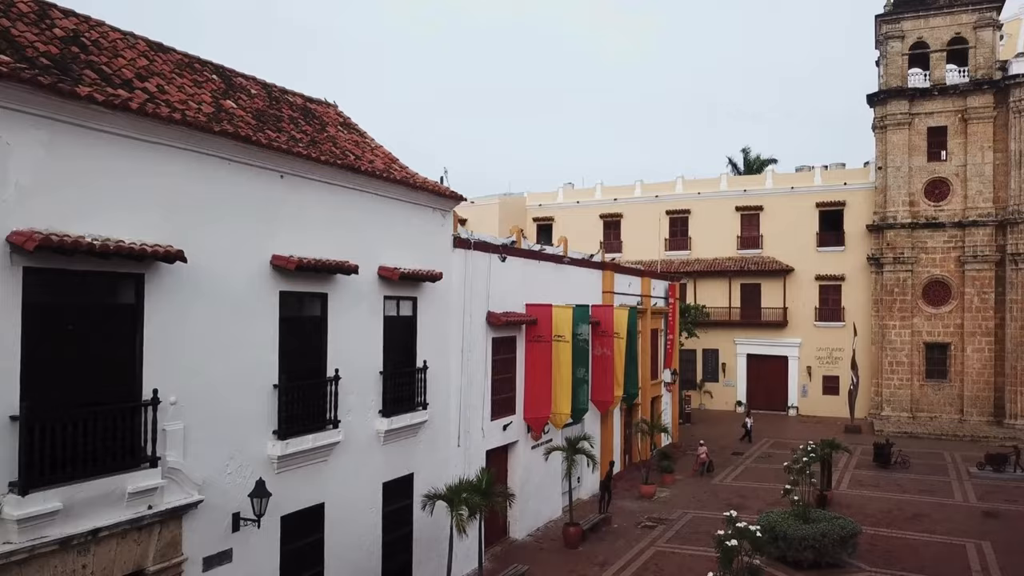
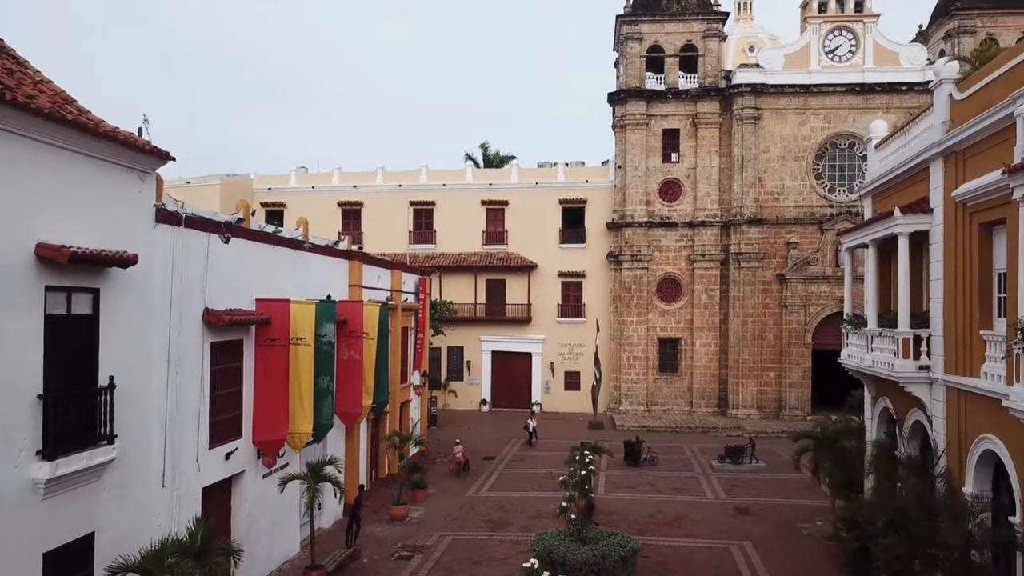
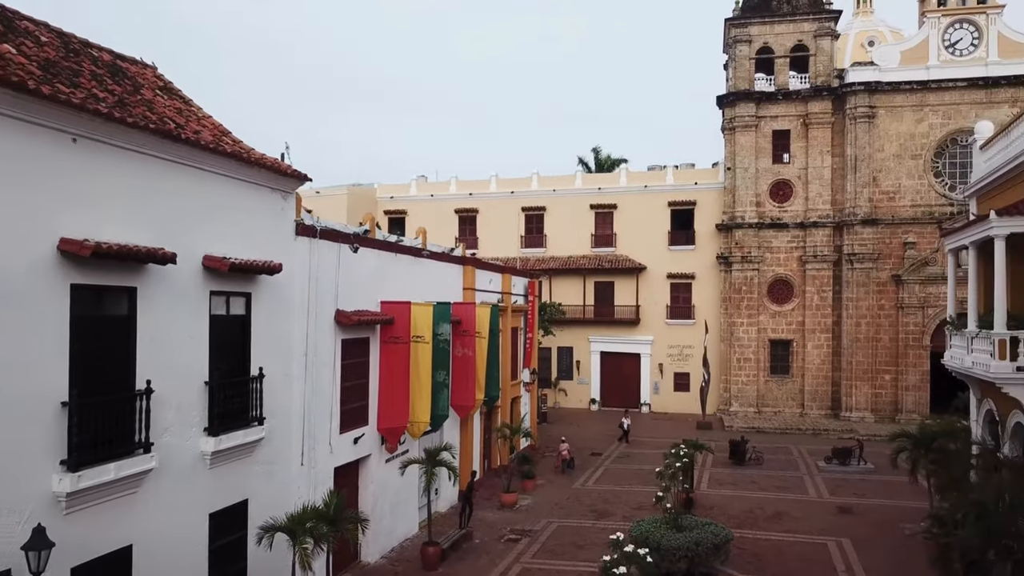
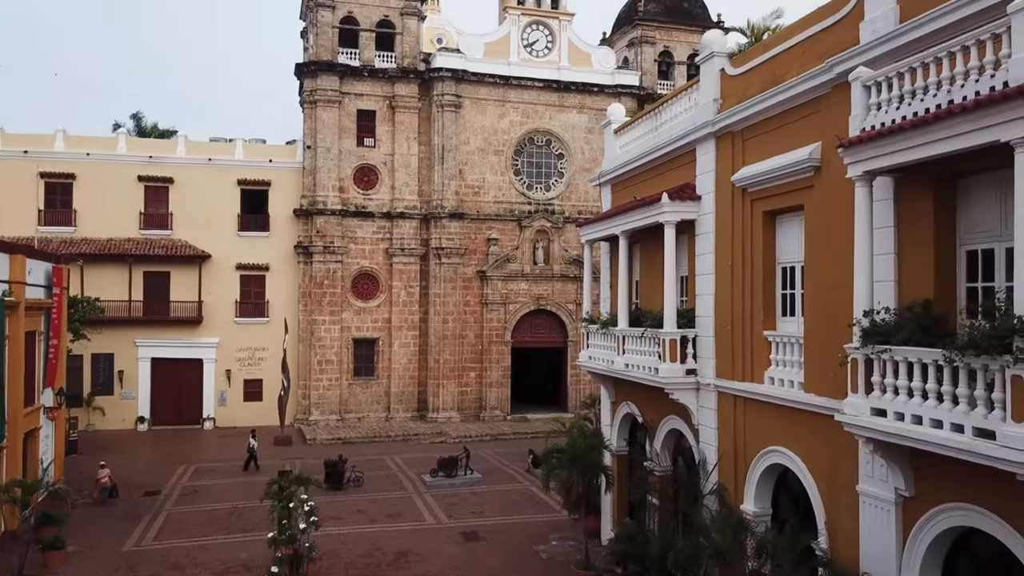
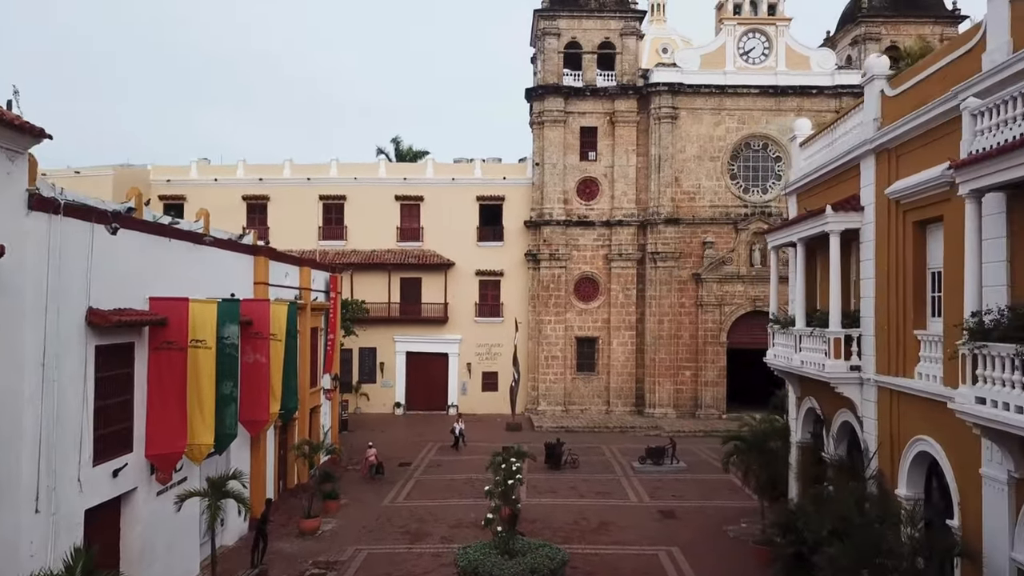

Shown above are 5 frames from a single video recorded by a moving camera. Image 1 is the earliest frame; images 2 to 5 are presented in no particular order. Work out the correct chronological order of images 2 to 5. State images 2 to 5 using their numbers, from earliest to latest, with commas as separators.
3, 2, 5, 4
